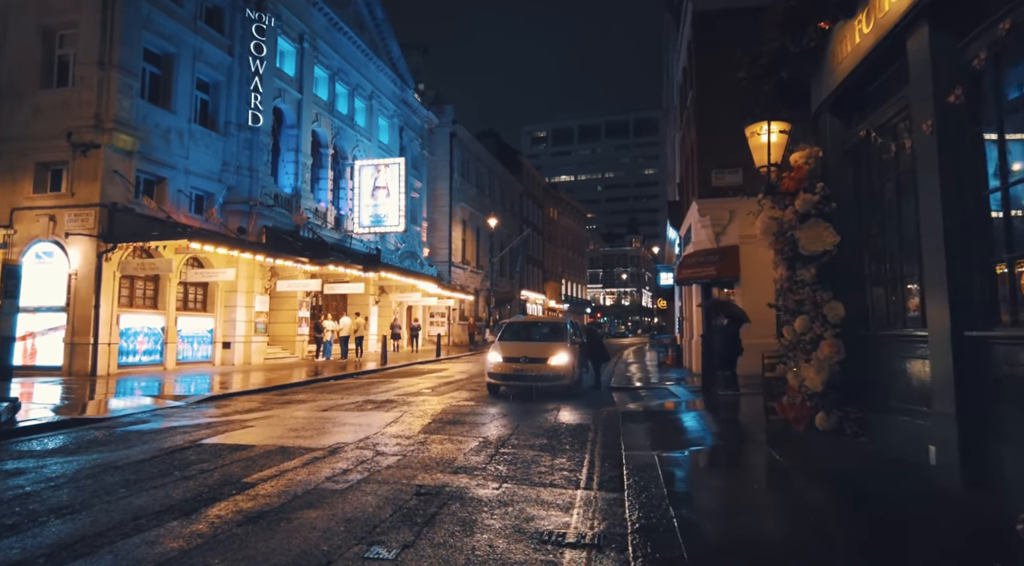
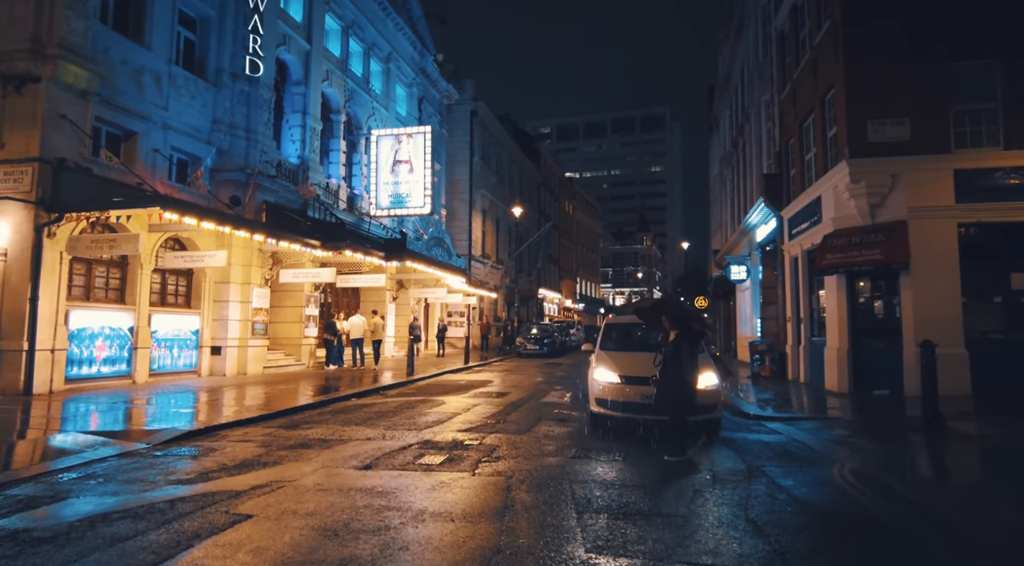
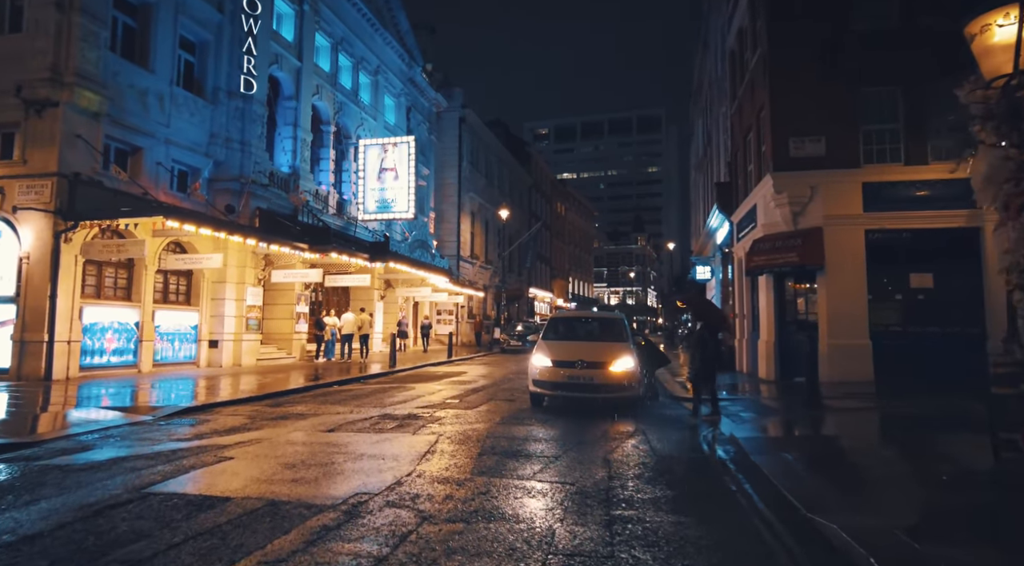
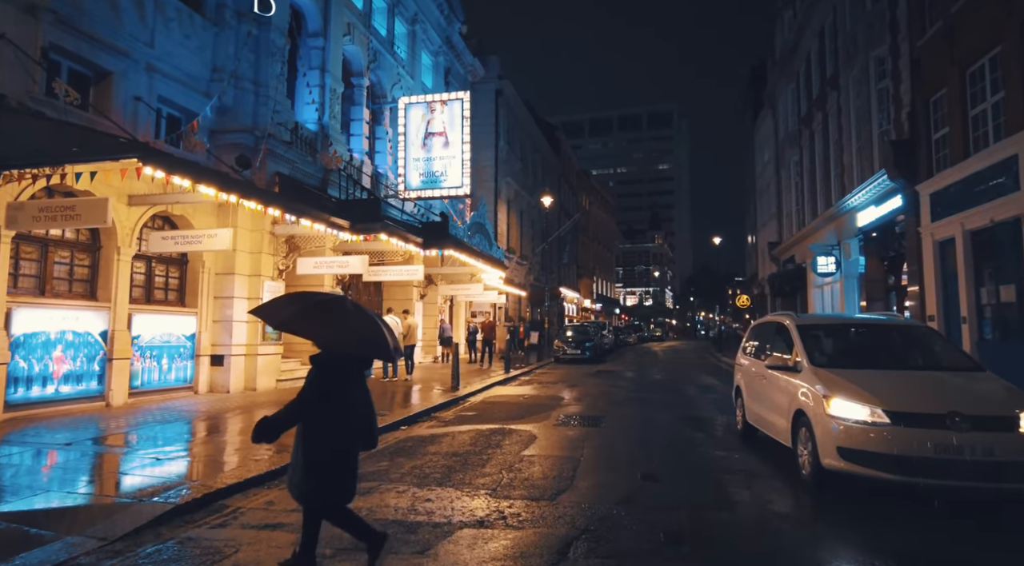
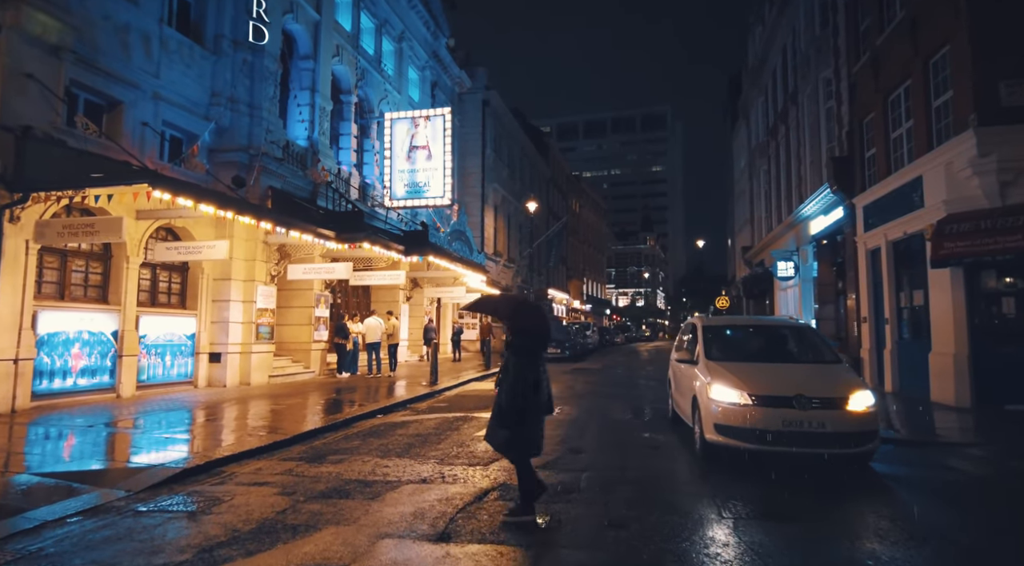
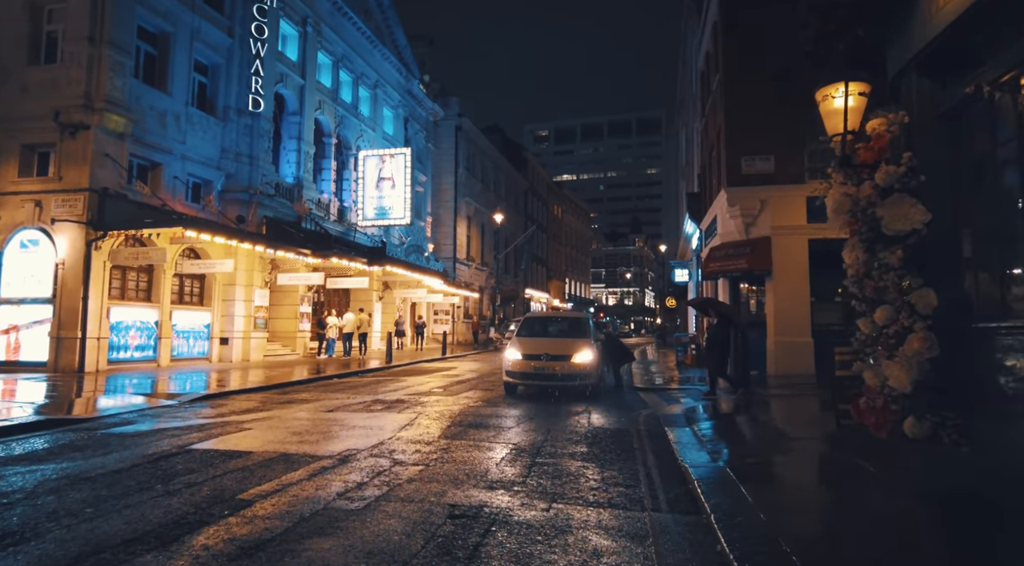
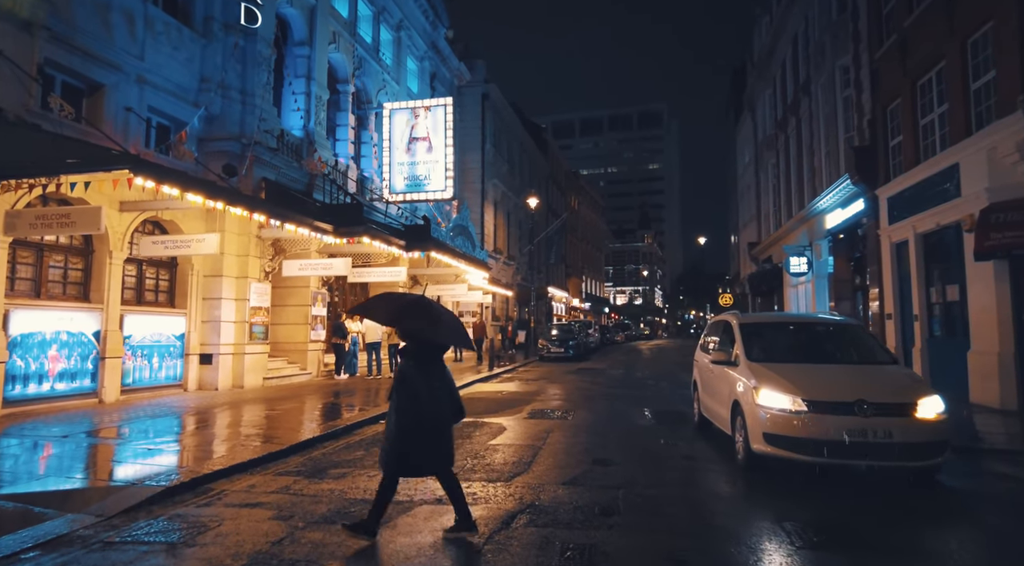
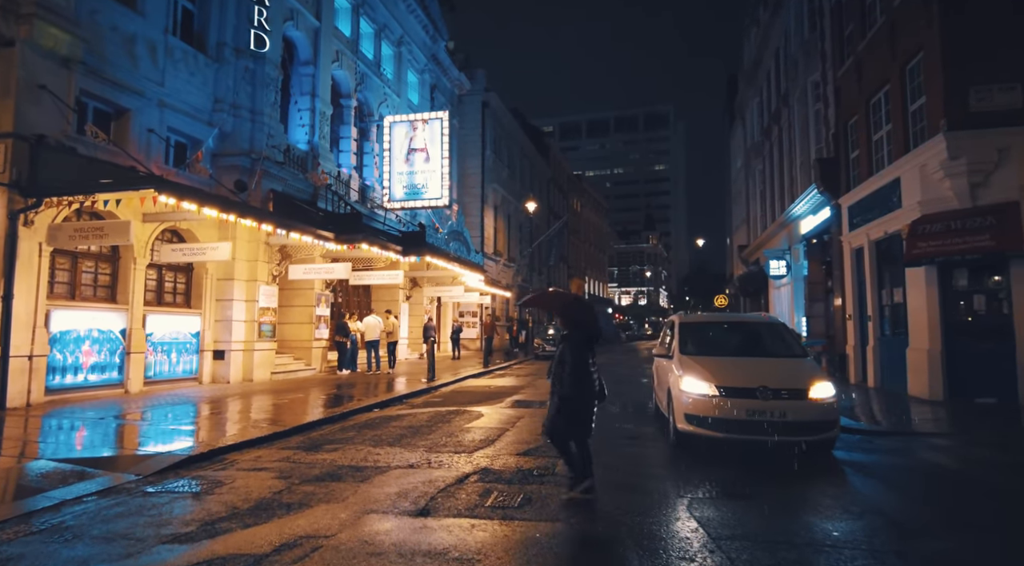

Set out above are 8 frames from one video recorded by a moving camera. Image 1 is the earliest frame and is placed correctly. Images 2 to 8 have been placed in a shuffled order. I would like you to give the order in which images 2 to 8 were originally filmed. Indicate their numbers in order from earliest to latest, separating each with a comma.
6, 3, 2, 8, 5, 7, 4
